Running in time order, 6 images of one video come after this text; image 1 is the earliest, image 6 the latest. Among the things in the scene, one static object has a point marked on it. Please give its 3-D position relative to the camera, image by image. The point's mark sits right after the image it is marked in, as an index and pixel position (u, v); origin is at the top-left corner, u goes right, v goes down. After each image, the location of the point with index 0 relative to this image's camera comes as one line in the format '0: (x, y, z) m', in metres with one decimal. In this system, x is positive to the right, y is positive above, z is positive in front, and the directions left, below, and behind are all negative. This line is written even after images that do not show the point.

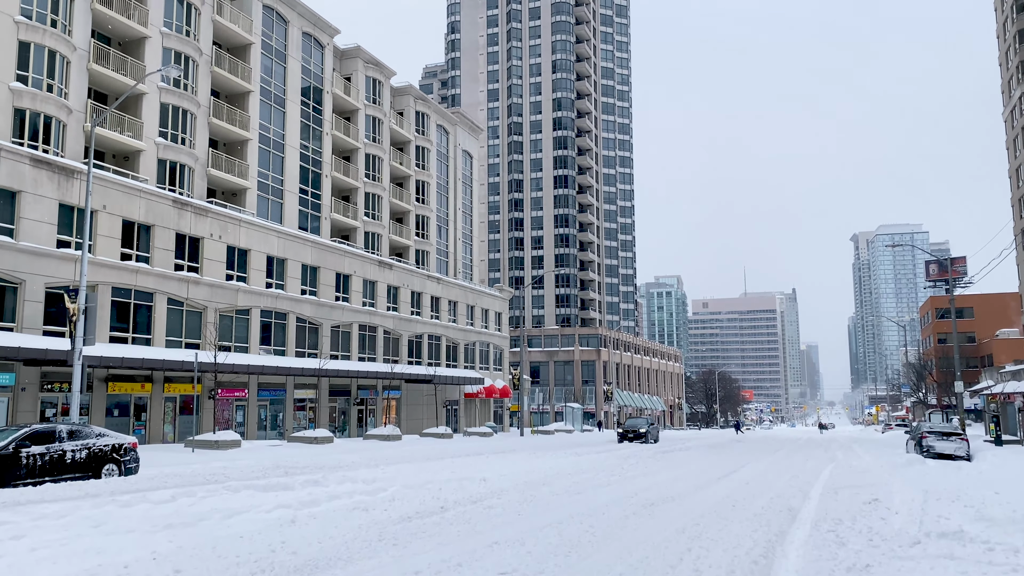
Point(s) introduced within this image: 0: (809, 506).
0: (+4.6, -3.4, +11.9) m
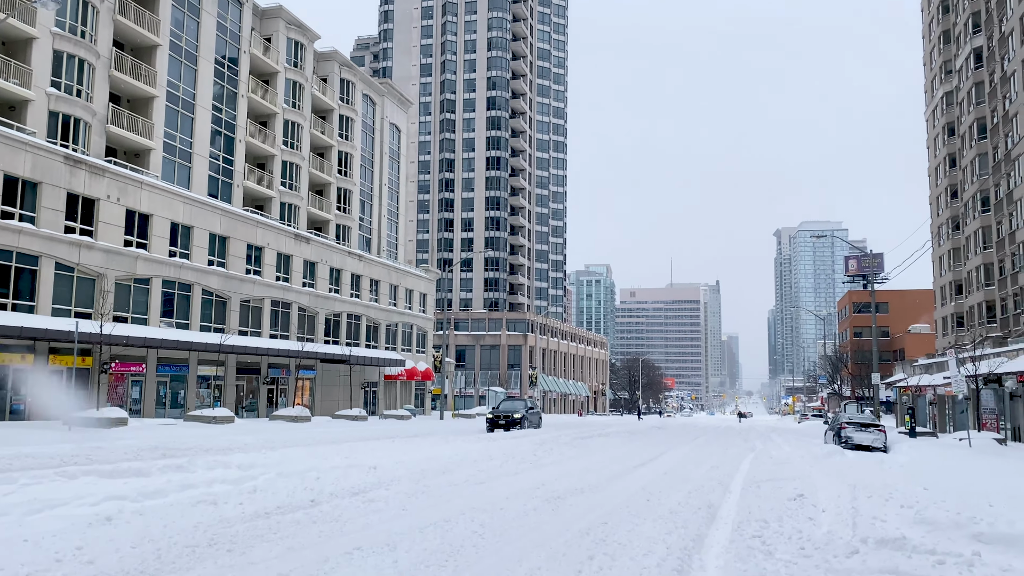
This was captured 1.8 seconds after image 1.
0: (+3.0, -3.0, +10.8) m
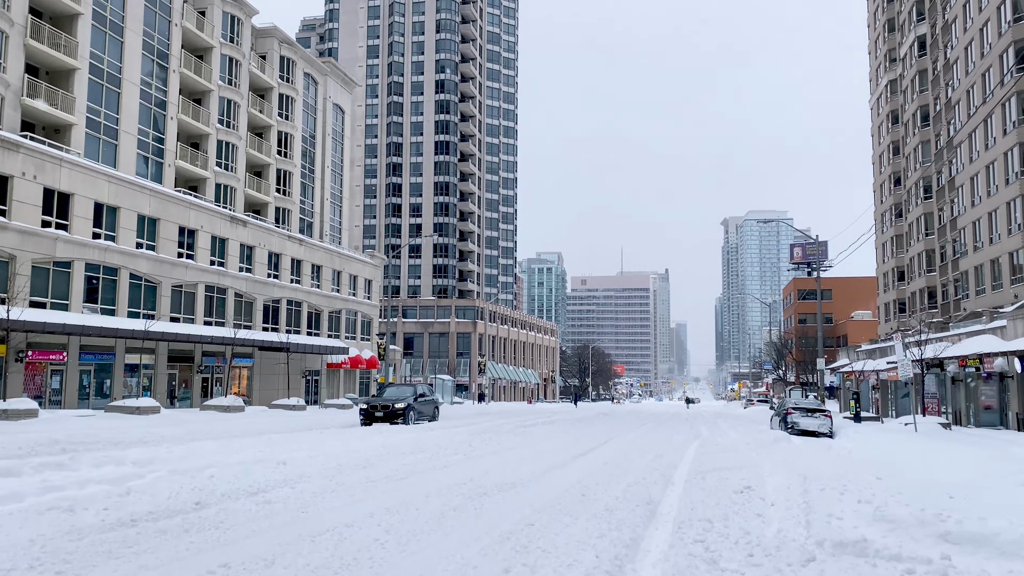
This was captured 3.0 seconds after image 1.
0: (+2.0, -2.7, +9.9) m
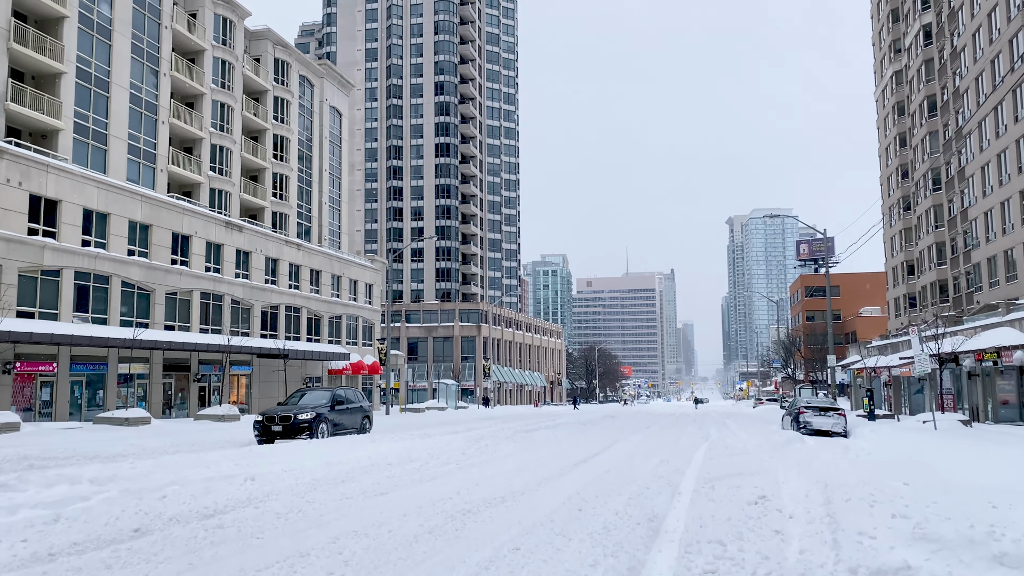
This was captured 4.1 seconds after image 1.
0: (+1.9, -2.5, +8.8) m
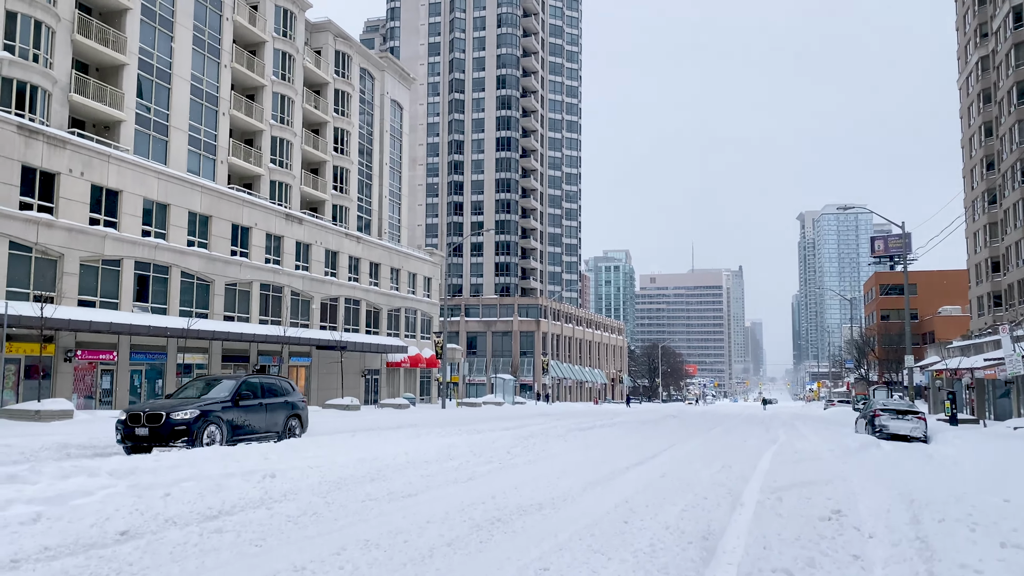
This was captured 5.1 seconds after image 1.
0: (+2.2, -2.4, +7.7) m
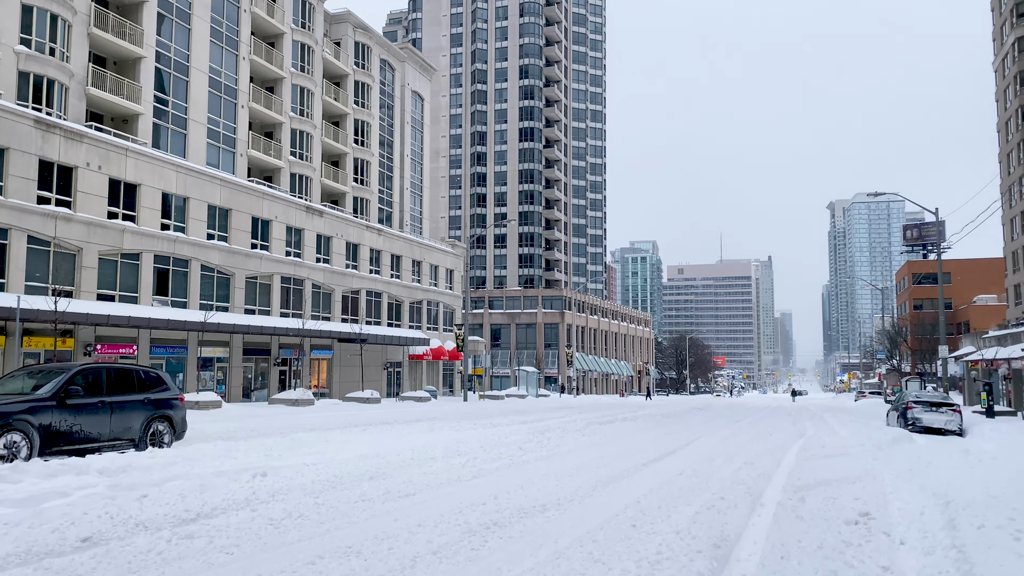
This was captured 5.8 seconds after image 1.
0: (+2.2, -2.2, +7.0) m
